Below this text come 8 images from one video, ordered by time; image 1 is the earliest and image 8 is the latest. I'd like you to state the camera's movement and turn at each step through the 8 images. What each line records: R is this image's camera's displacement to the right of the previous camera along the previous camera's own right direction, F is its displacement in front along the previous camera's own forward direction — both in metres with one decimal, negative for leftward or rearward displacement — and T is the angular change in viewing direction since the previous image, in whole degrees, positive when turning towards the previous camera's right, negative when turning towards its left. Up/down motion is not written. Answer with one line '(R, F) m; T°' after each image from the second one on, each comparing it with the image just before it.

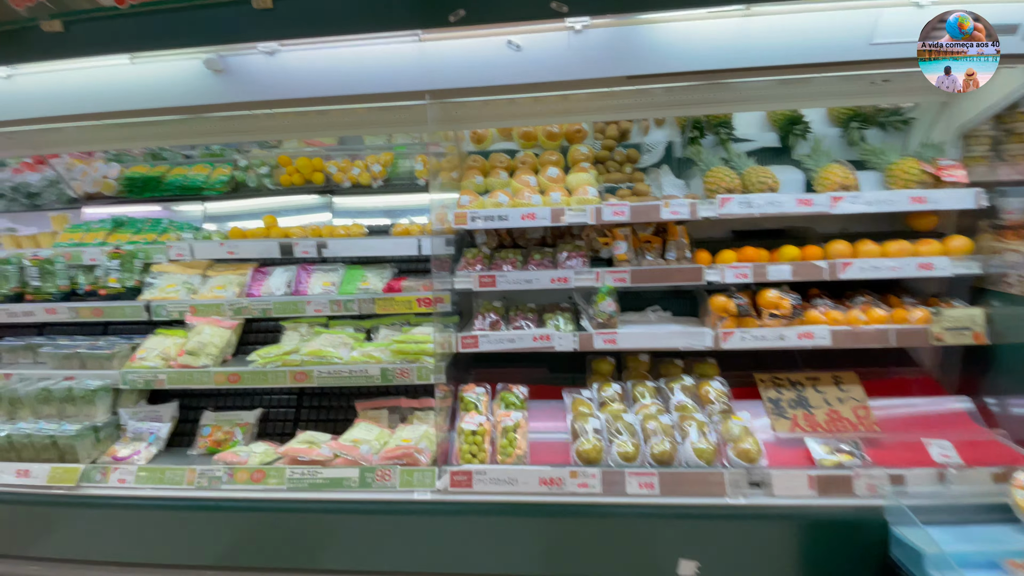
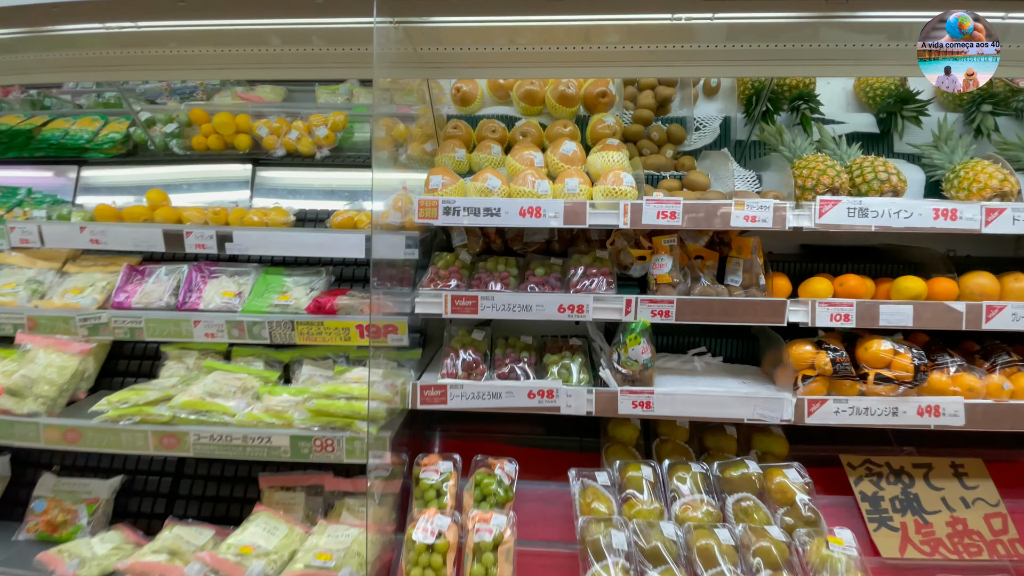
(0.0, +1.0) m; +2°
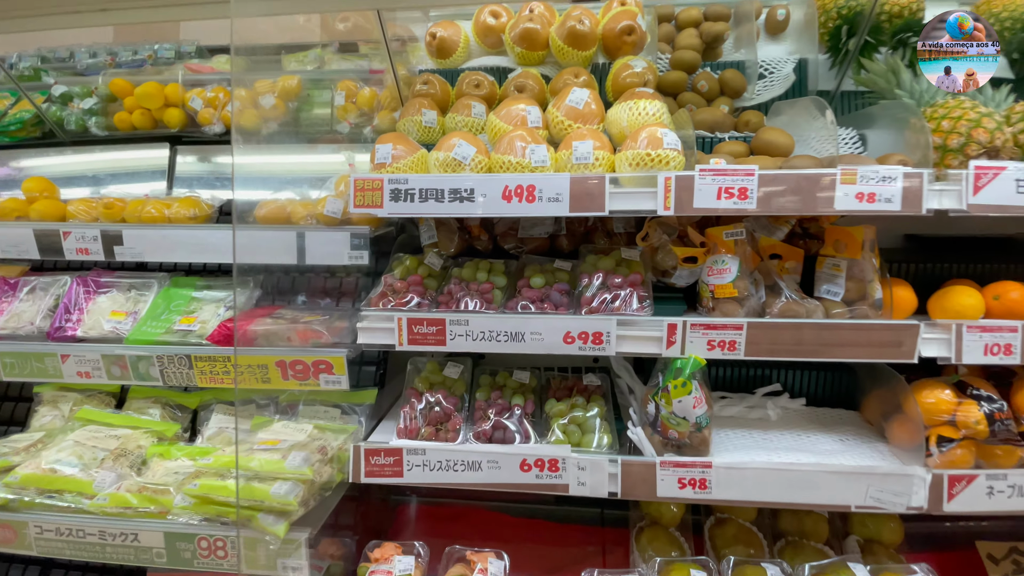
(+0.1, +0.6) m; -3°
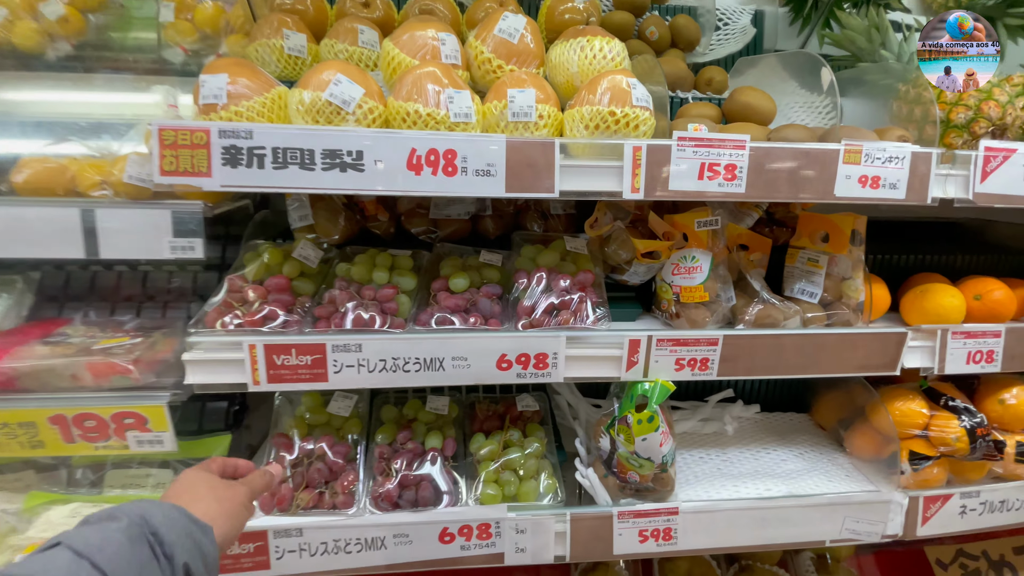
(0.0, +0.4) m; +11°
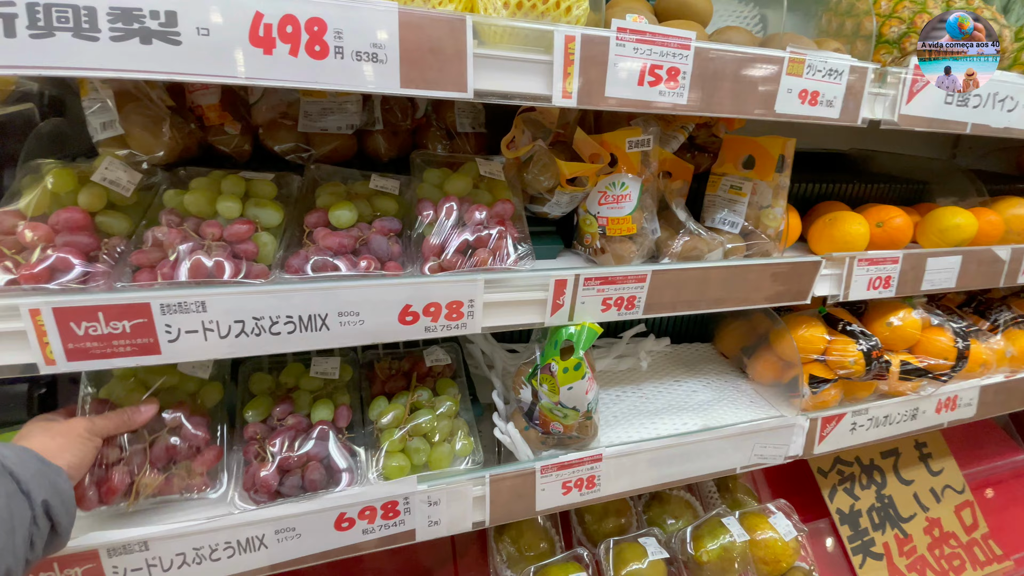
(0.0, +0.2) m; +12°
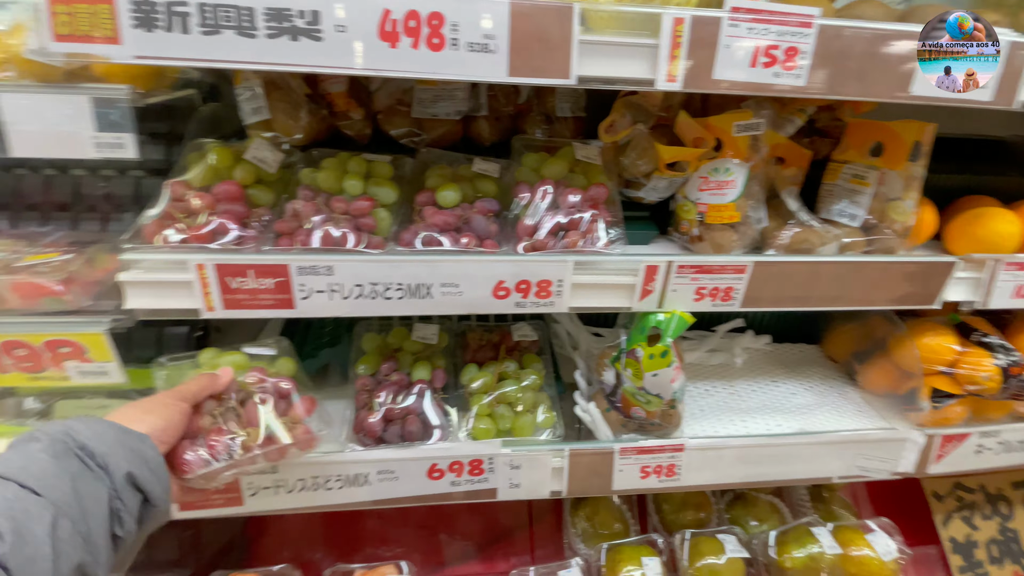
(0.0, 0.0) m; -11°
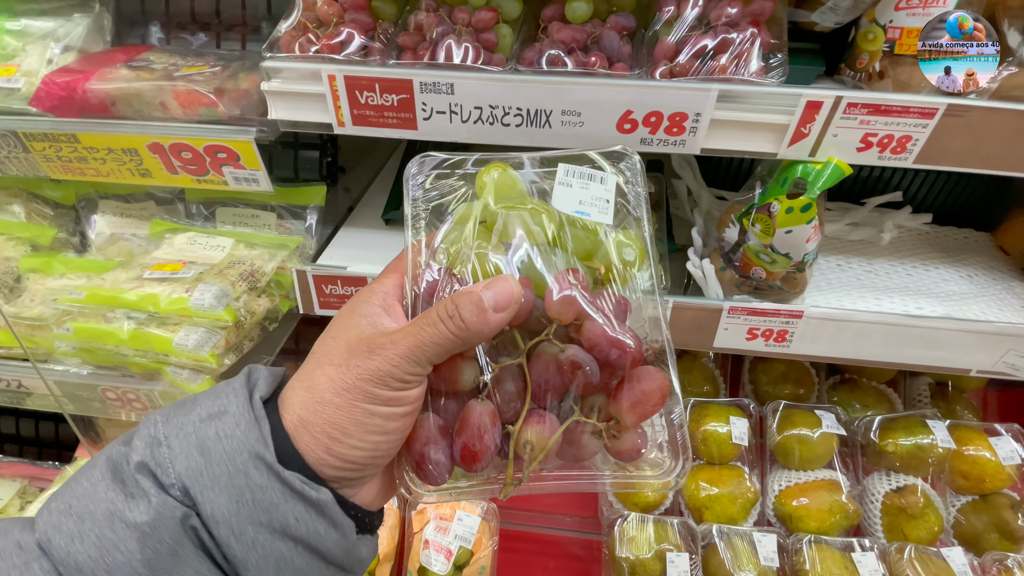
(0.0, 0.0) m; -11°
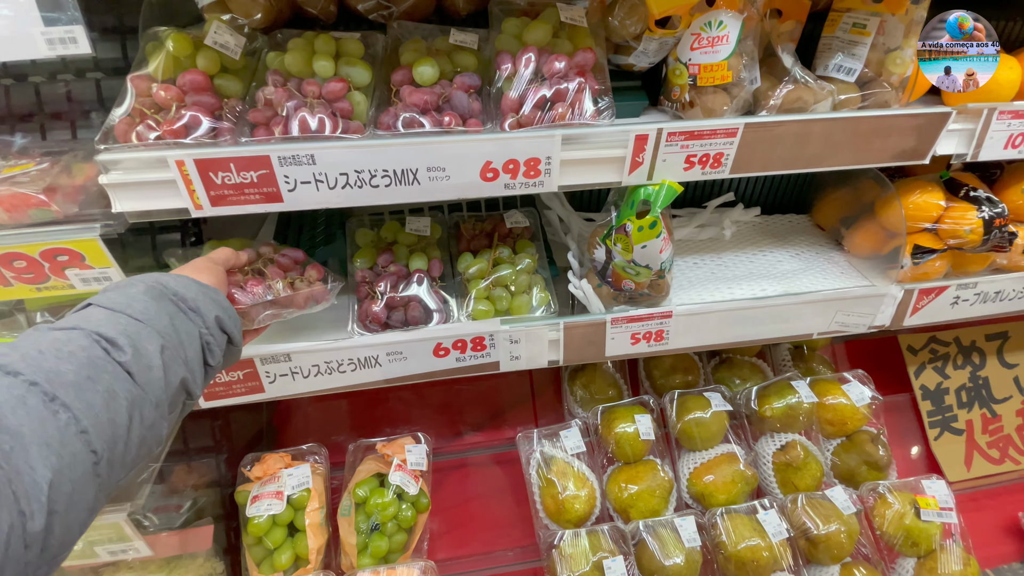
(0.0, 0.0) m; +11°
